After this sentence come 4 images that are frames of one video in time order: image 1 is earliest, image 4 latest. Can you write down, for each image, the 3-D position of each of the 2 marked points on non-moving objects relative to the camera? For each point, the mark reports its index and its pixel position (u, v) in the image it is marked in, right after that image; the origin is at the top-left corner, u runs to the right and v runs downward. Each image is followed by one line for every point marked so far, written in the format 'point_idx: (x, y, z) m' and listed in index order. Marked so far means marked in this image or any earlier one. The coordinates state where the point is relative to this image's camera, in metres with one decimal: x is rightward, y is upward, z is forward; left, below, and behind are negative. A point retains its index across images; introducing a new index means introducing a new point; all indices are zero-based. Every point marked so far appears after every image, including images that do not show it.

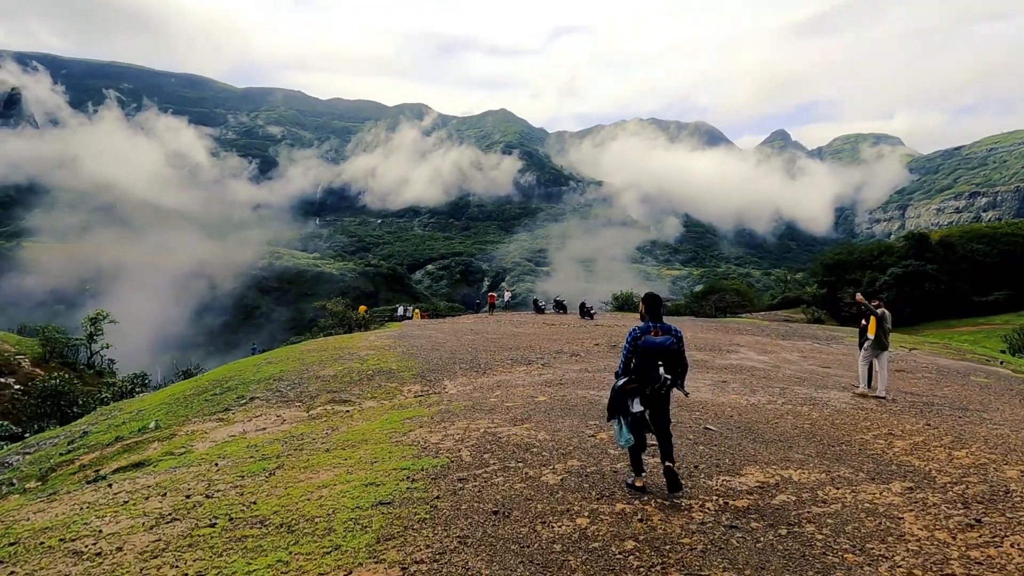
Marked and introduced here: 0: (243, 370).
0: (-8.8, -2.7, +19.0) m
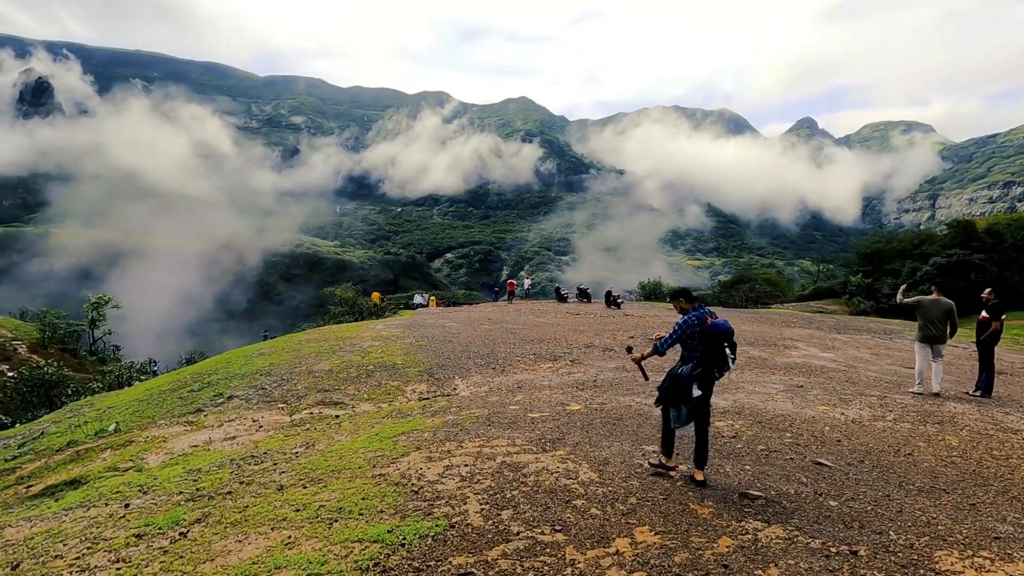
0: (-8.2, -2.1, +16.9) m
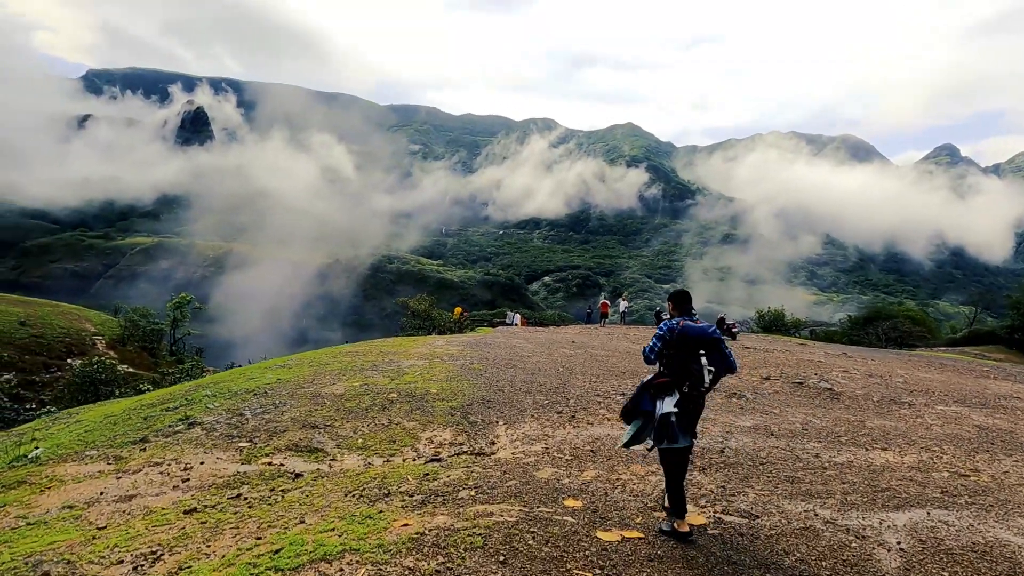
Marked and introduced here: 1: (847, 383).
0: (-6.3, -2.0, +13.6) m
1: (+7.0, -2.0, +12.3) m
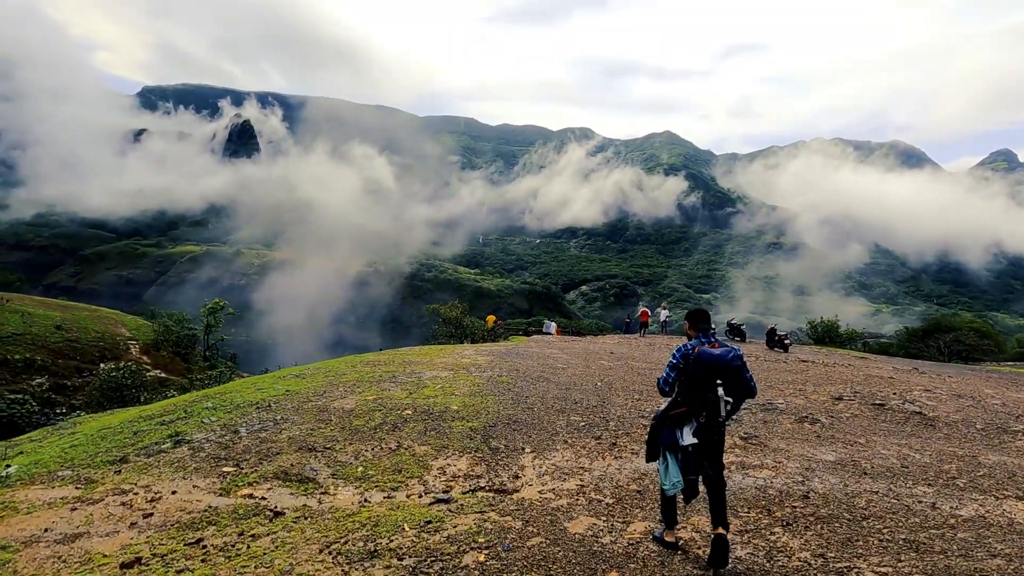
0: (-5.7, -2.1, +12.6) m
1: (+7.6, -2.1, +10.5) m
